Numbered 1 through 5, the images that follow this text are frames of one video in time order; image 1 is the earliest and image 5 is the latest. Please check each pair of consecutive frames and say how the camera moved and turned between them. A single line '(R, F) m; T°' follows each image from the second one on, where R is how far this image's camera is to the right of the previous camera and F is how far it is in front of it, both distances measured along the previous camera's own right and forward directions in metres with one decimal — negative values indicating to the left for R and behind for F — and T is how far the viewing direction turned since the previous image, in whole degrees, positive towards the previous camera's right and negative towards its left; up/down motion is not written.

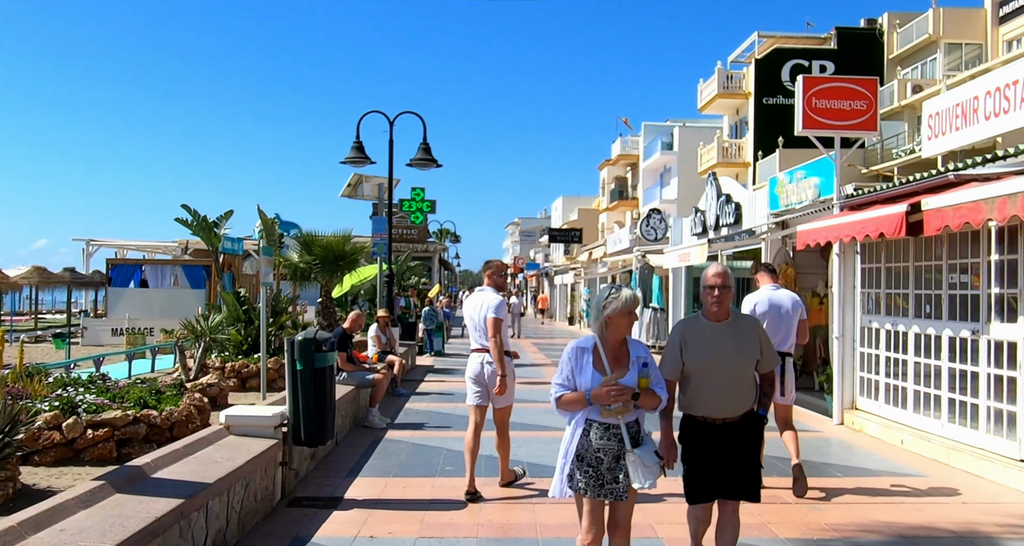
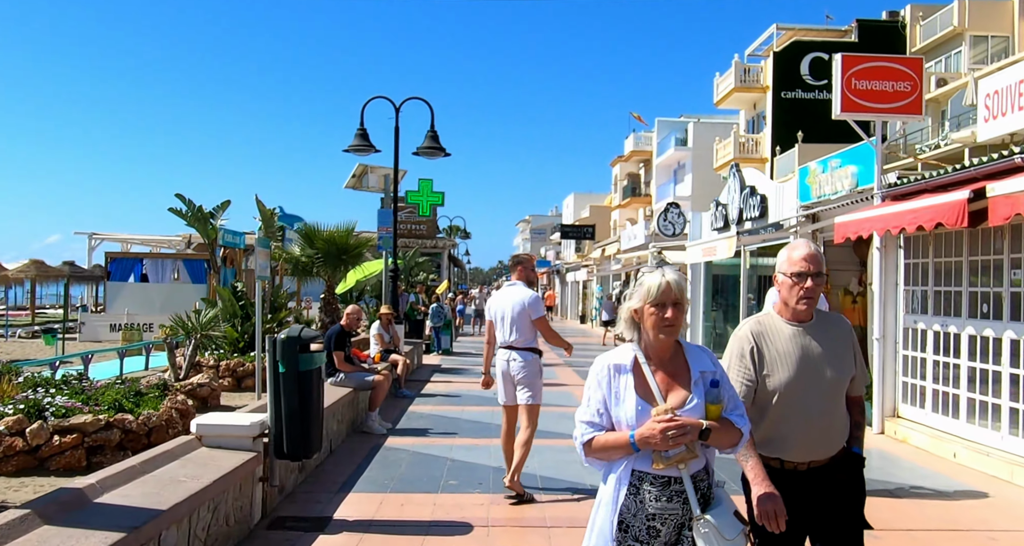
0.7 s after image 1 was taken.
(0.0, +0.8) m; -1°
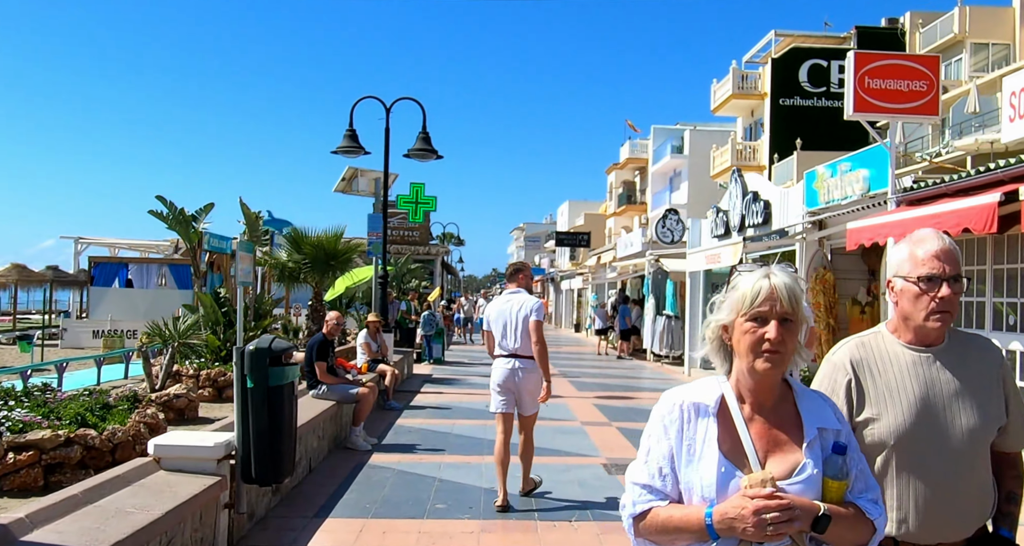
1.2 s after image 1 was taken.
(0.0, +0.5) m; 0°
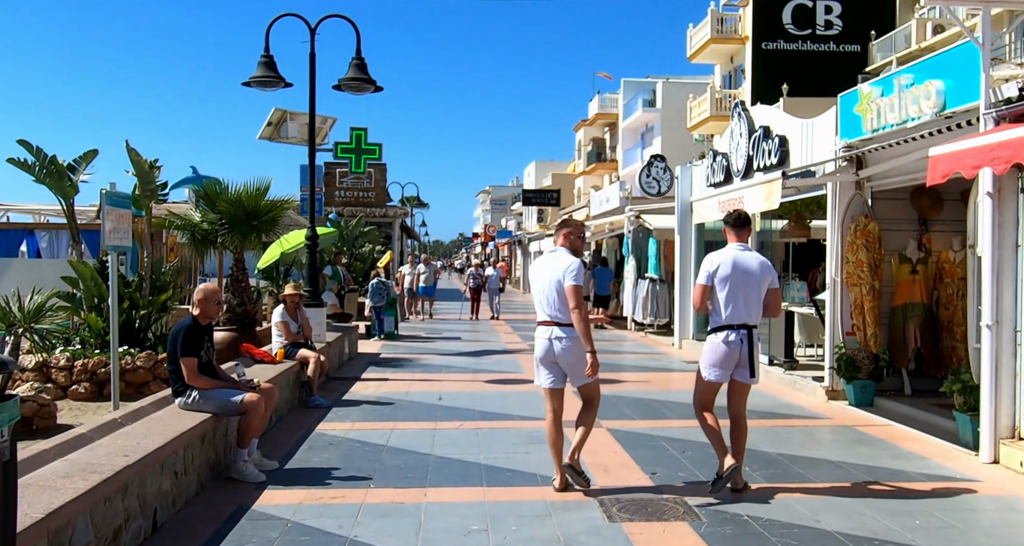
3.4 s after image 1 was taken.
(+0.1, +2.6) m; +2°
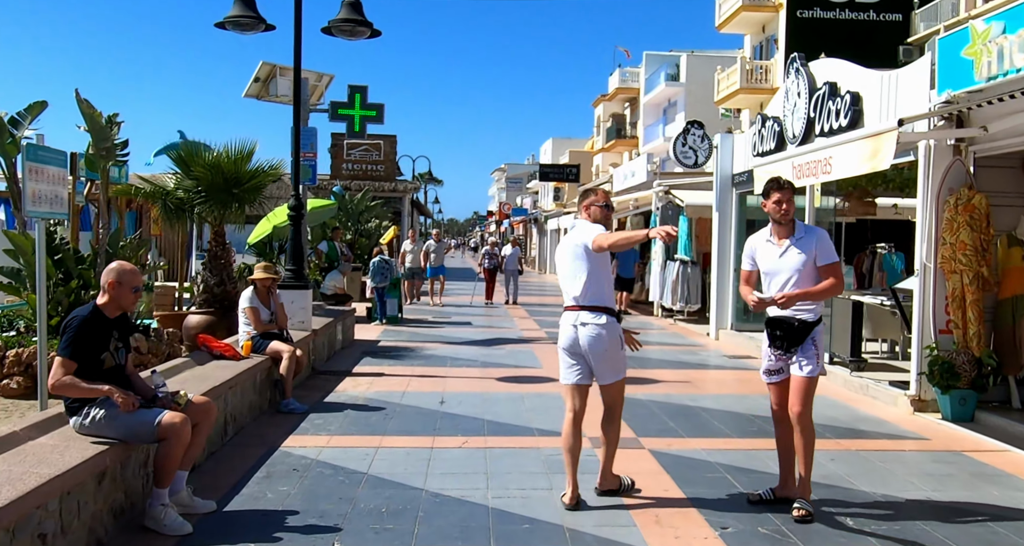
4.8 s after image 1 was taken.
(0.0, +1.7) m; -1°
